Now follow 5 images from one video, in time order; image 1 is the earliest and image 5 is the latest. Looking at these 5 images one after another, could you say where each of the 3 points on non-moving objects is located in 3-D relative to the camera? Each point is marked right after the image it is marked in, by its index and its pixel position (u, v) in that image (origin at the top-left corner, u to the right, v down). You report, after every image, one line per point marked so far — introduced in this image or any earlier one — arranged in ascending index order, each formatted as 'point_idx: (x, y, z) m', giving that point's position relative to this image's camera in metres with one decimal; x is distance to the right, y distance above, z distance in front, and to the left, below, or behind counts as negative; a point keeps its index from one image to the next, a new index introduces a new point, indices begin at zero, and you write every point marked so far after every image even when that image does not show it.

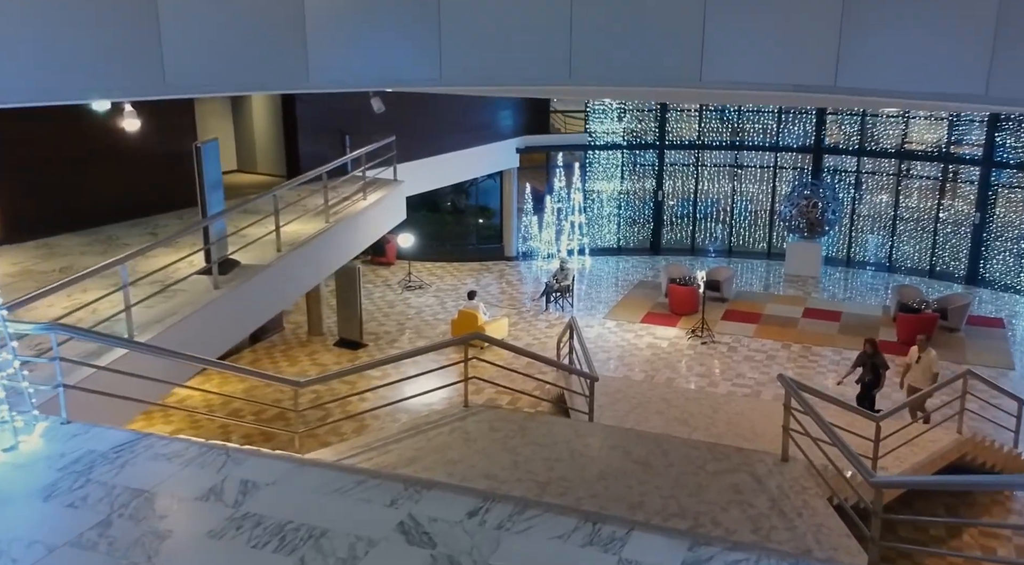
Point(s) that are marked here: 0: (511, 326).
0: (0.0, -0.8, +13.9) m
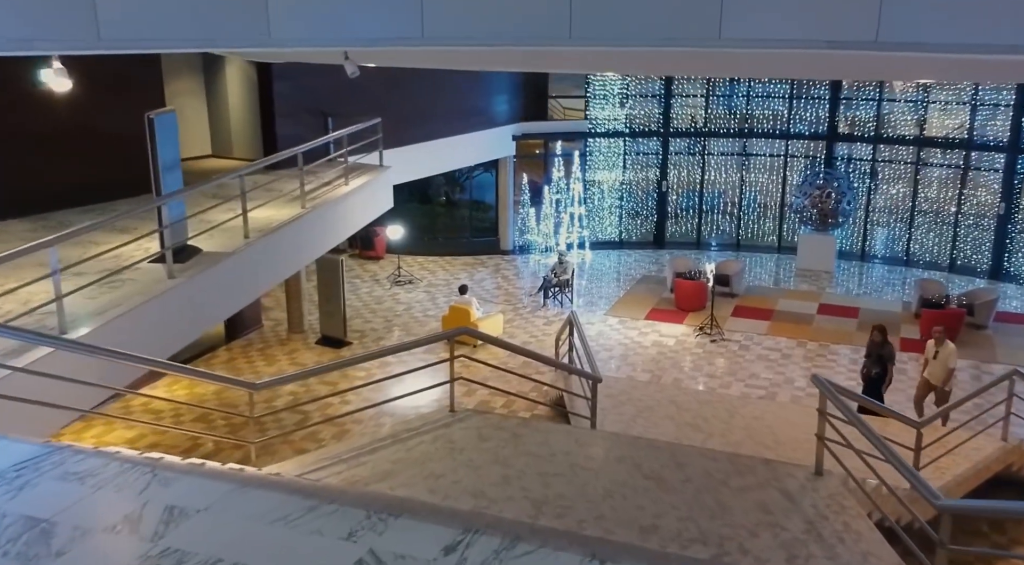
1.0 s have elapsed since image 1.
0: (-0.1, -0.7, +13.0) m
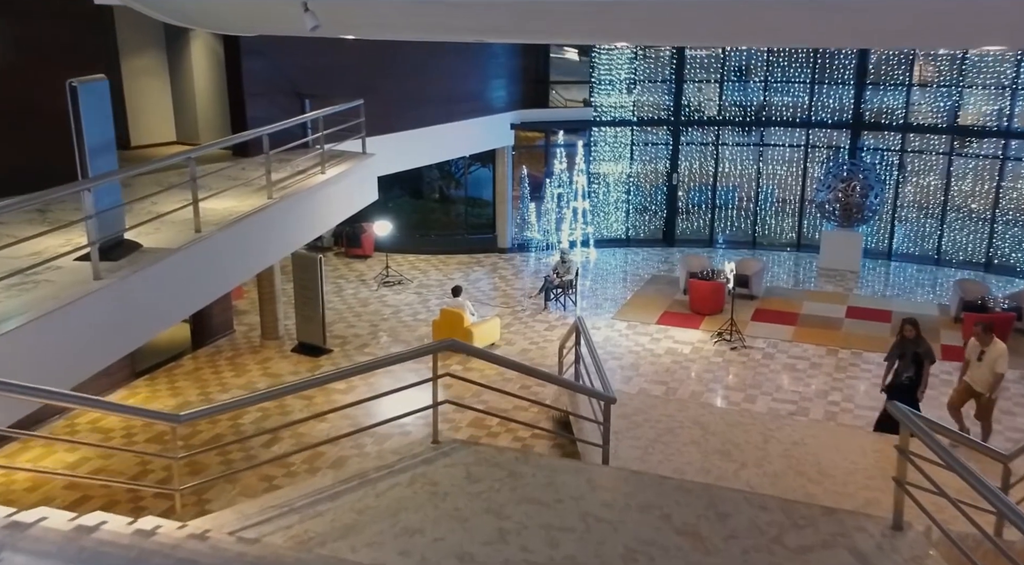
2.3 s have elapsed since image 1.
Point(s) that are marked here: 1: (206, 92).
0: (-0.1, -0.7, +11.8) m
1: (-4.2, +2.6, +10.3) m
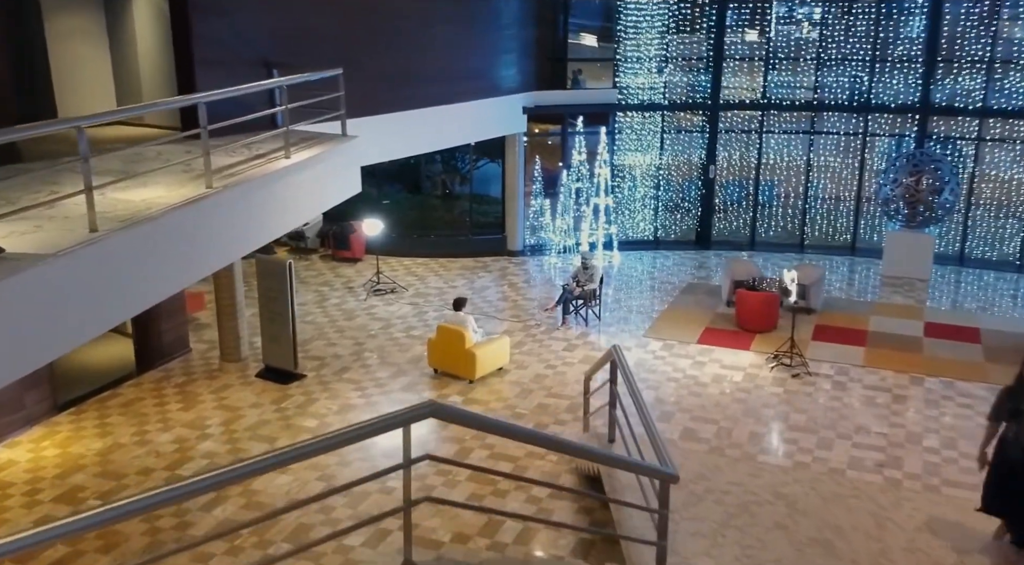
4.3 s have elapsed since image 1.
0: (0.0, -0.8, +9.9) m
1: (-4.0, +2.5, +8.4) m
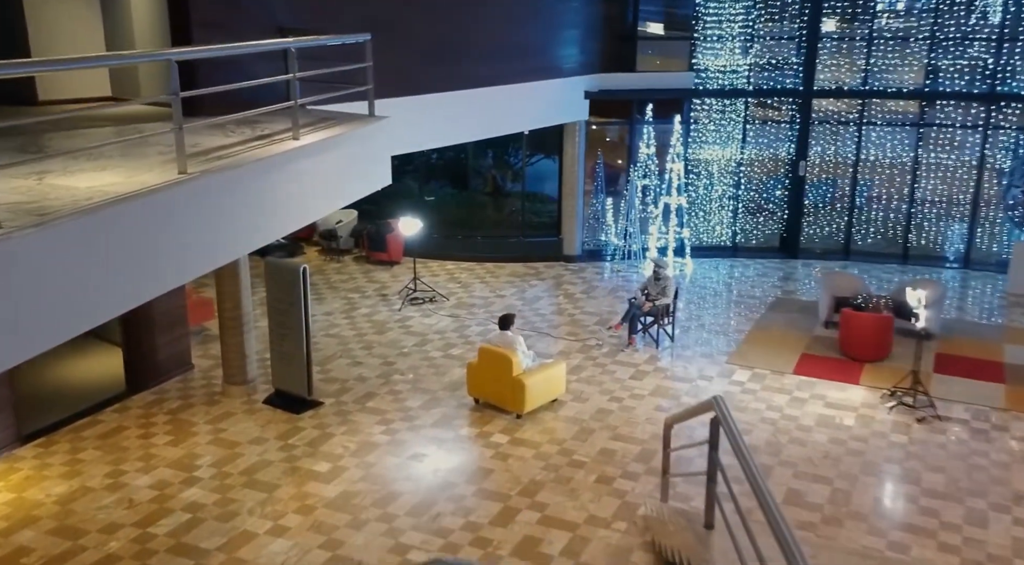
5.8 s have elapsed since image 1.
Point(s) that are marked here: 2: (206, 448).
0: (+0.7, -1.0, +8.3) m
1: (-3.4, +2.4, +7.1) m
2: (-2.7, -1.5, +6.7) m
